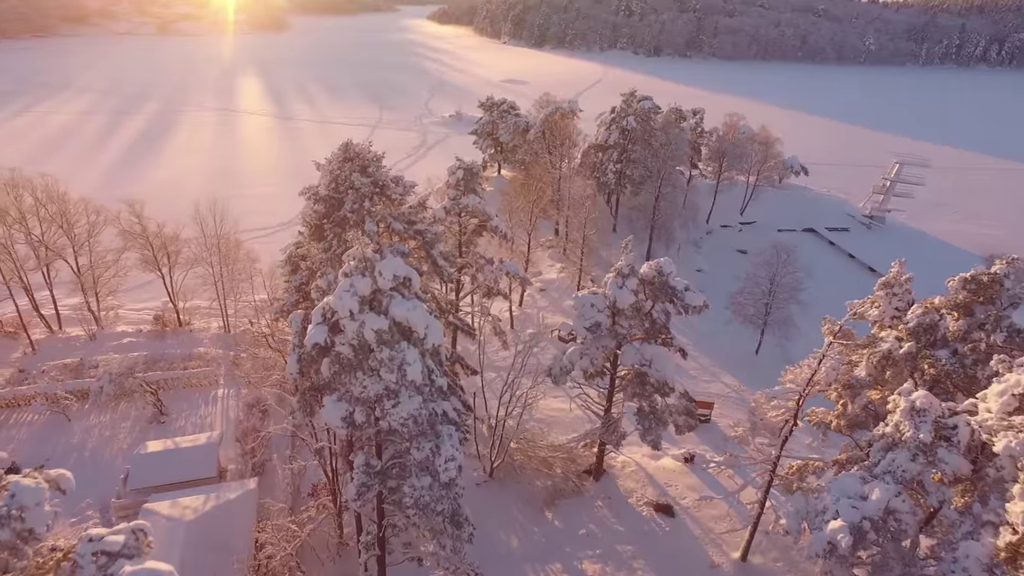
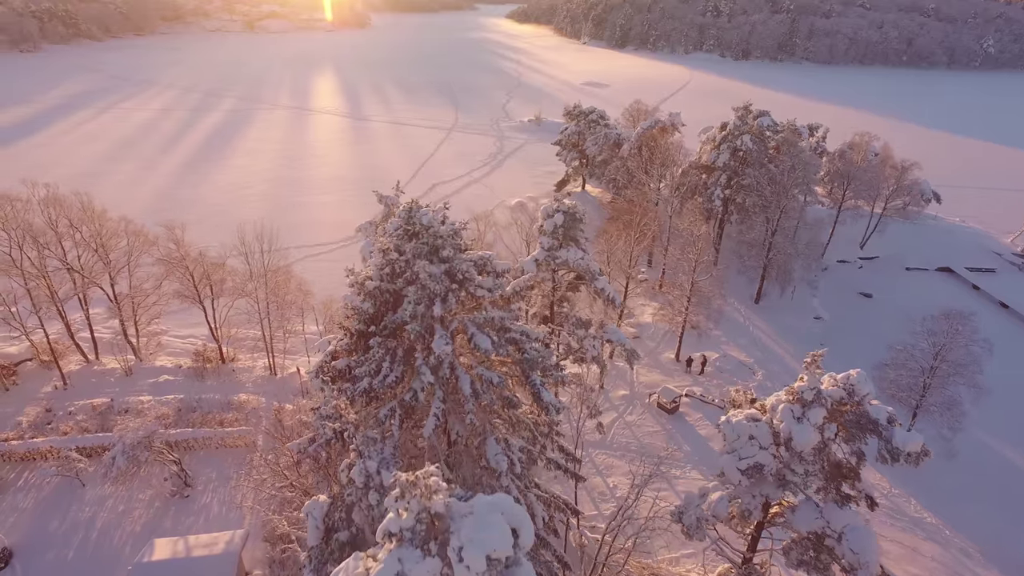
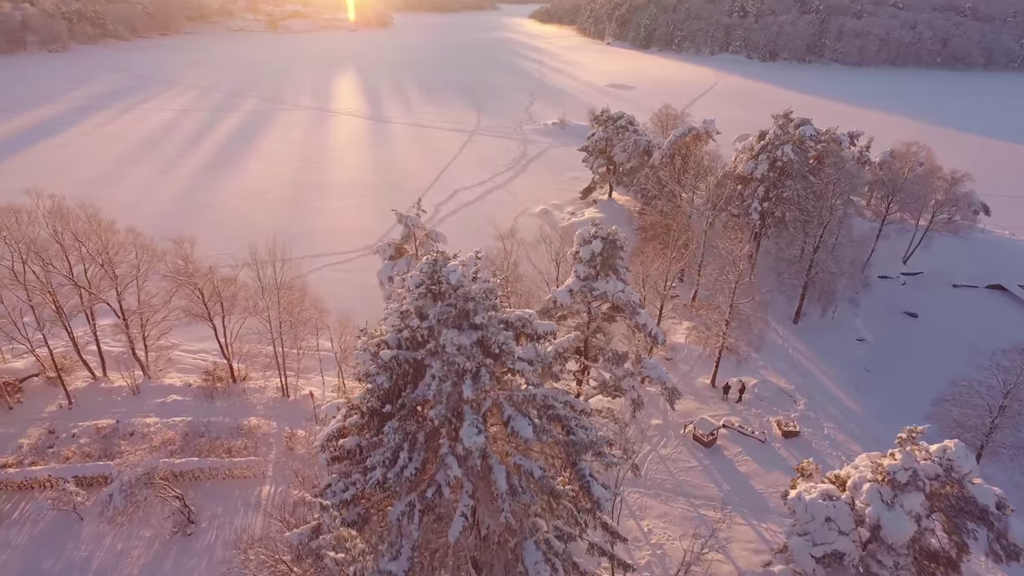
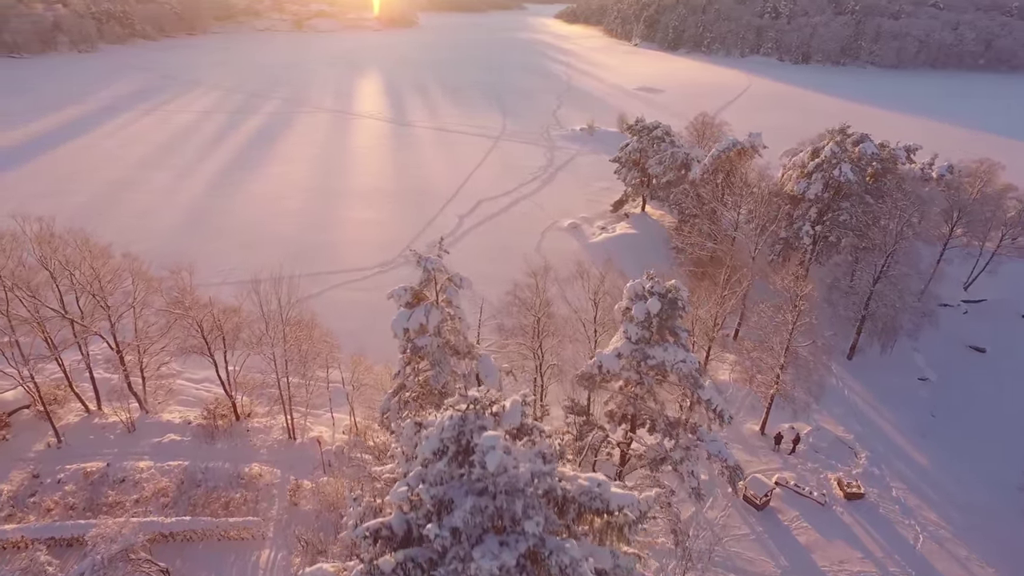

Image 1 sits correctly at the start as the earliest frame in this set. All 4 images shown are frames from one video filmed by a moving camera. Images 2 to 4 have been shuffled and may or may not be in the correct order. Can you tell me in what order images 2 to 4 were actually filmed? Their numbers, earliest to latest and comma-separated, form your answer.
2, 3, 4
